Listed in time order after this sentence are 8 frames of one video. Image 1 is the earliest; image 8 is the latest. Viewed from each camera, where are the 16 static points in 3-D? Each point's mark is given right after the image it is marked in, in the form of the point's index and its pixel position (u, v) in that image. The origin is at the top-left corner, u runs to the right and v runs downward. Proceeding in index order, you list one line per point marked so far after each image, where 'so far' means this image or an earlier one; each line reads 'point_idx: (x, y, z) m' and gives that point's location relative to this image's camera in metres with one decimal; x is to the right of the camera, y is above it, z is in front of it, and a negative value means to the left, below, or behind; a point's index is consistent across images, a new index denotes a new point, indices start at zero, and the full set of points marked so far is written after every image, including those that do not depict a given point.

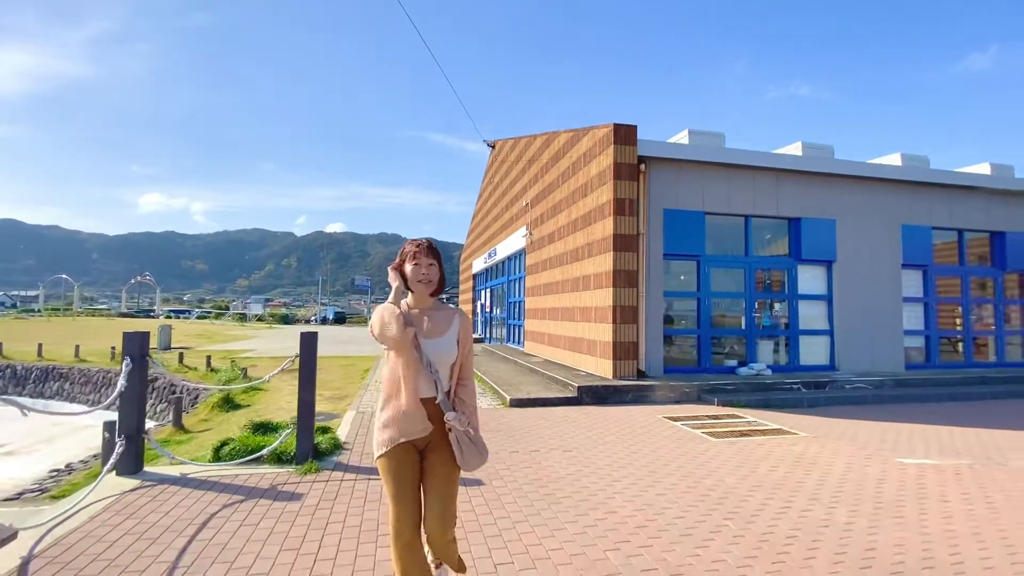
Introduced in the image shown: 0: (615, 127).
0: (+2.1, +3.2, +9.6) m
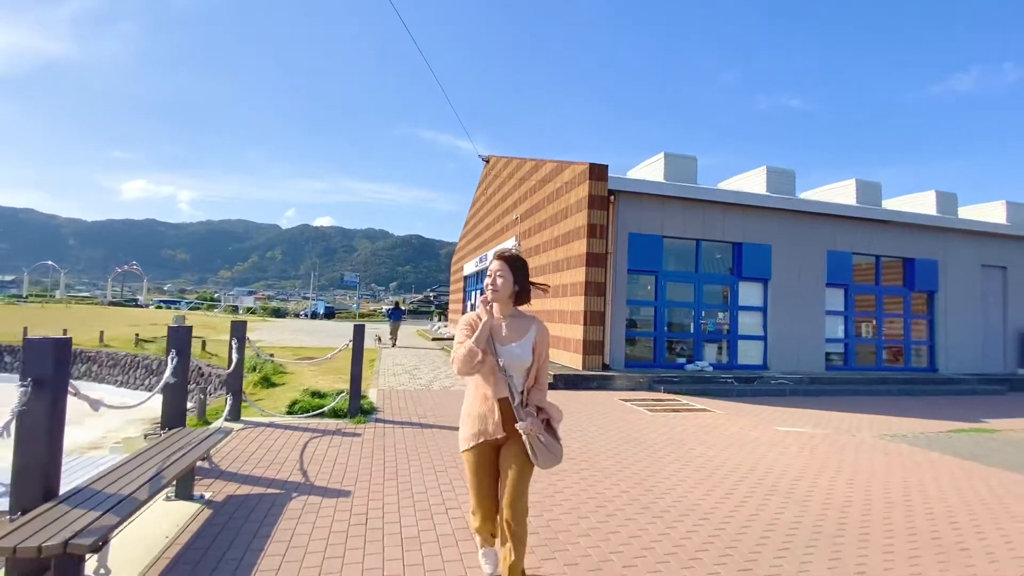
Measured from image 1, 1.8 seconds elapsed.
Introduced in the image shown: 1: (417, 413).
0: (+2.0, +3.0, +11.7) m
1: (-1.5, -2.1, +7.7) m
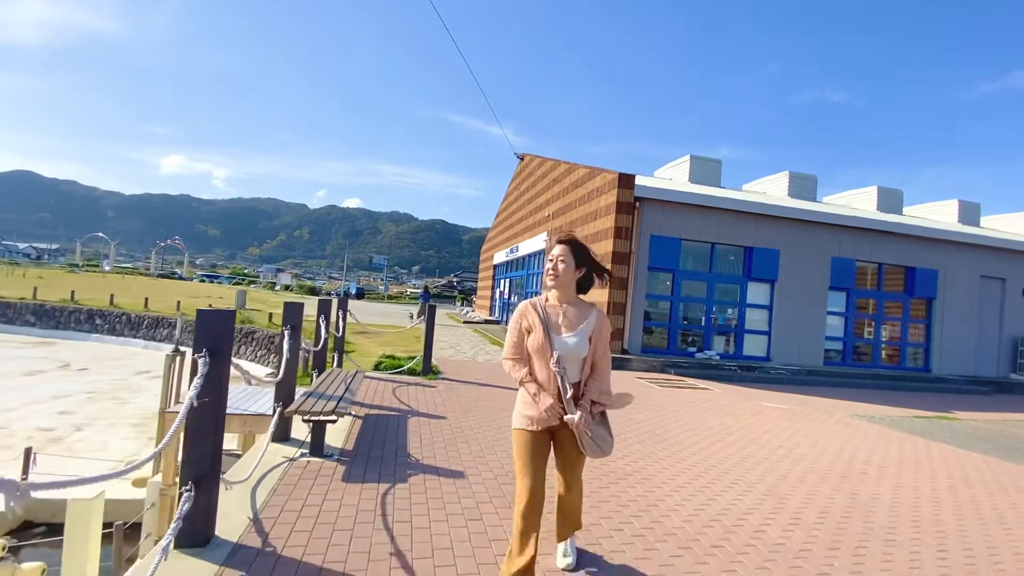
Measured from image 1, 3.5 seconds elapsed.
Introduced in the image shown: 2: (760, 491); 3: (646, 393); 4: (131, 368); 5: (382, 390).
0: (+3.0, +3.2, +13.4) m
1: (-0.8, -1.9, +9.6) m
2: (+2.6, -2.0, +4.9) m
3: (+2.8, -2.2, +9.9) m
4: (-13.3, -2.8, +16.7) m
5: (-2.0, -1.6, +7.4) m
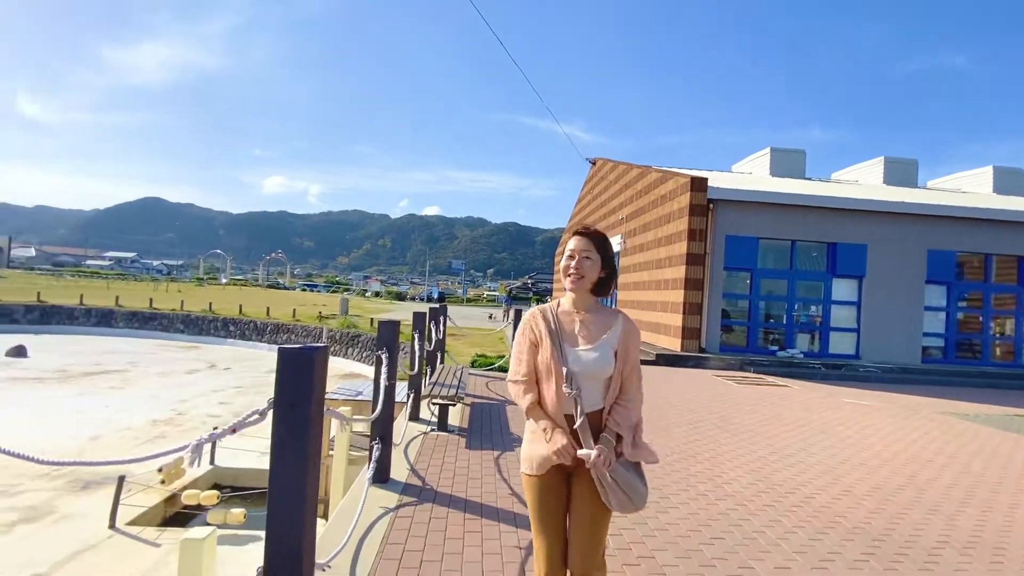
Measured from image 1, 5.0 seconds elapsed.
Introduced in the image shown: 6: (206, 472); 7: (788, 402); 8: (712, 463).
0: (+5.2, +3.2, +13.8) m
1: (+1.0, -2.0, +10.7) m
2: (+3.6, -2.0, +5.5) m
3: (+4.6, -2.2, +10.4) m
4: (-10.2, -3.2, +19.6) m
5: (-0.6, -1.7, +8.6) m
6: (-5.6, -3.4, +8.8) m
7: (+5.4, -2.2, +9.3) m
8: (+2.3, -2.0, +5.4) m
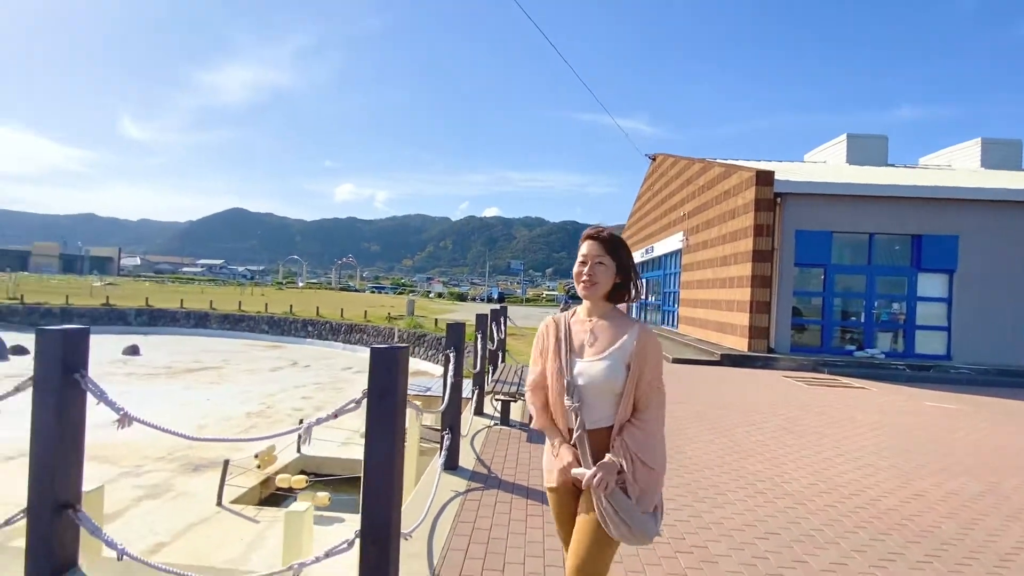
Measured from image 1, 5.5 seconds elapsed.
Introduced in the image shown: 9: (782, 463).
0: (+6.9, +3.2, +13.3) m
1: (+2.4, -2.0, +10.7) m
2: (+4.3, -2.0, +5.3) m
3: (+5.9, -2.2, +10.0) m
4: (-7.7, -3.4, +21.0) m
5: (+0.5, -1.8, +8.9) m
6: (-4.4, -3.5, +9.7) m
7: (+6.6, -2.2, +8.9) m
8: (+3.0, -2.0, +5.4) m
9: (+3.1, -2.0, +5.4) m
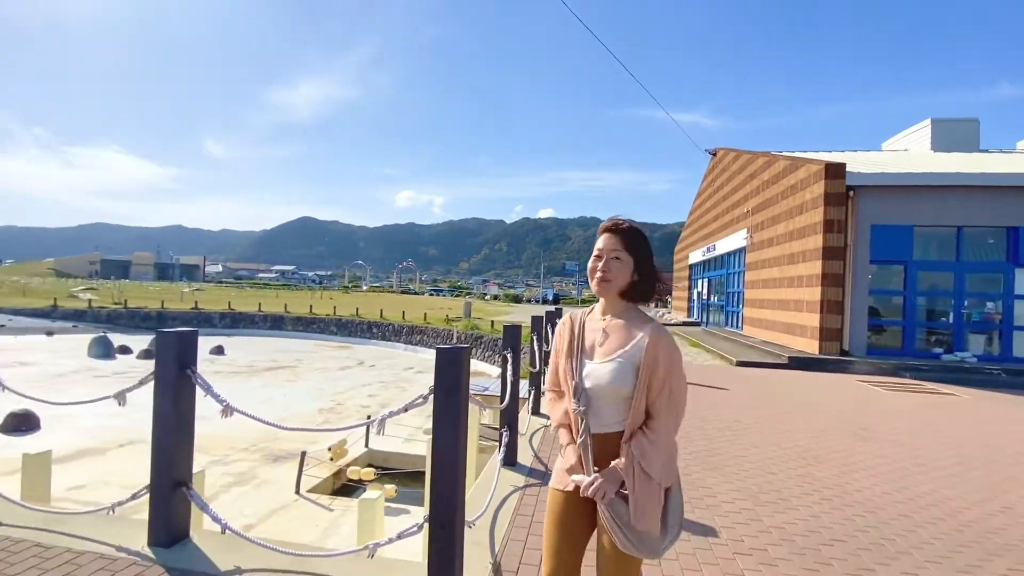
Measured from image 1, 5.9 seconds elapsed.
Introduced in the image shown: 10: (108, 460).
0: (+8.3, +3.2, +12.6) m
1: (+3.6, -2.0, +10.6) m
2: (+4.9, -2.0, +4.9) m
3: (+7.0, -2.1, +9.5) m
4: (-5.1, -3.5, +22.0) m
5: (+1.6, -1.8, +9.0) m
6: (-3.2, -3.6, +10.3) m
7: (+7.6, -2.1, +8.2) m
8: (+3.6, -2.0, +5.2) m
9: (+3.7, -2.0, +5.2) m
10: (-8.1, -3.4, +9.5) m
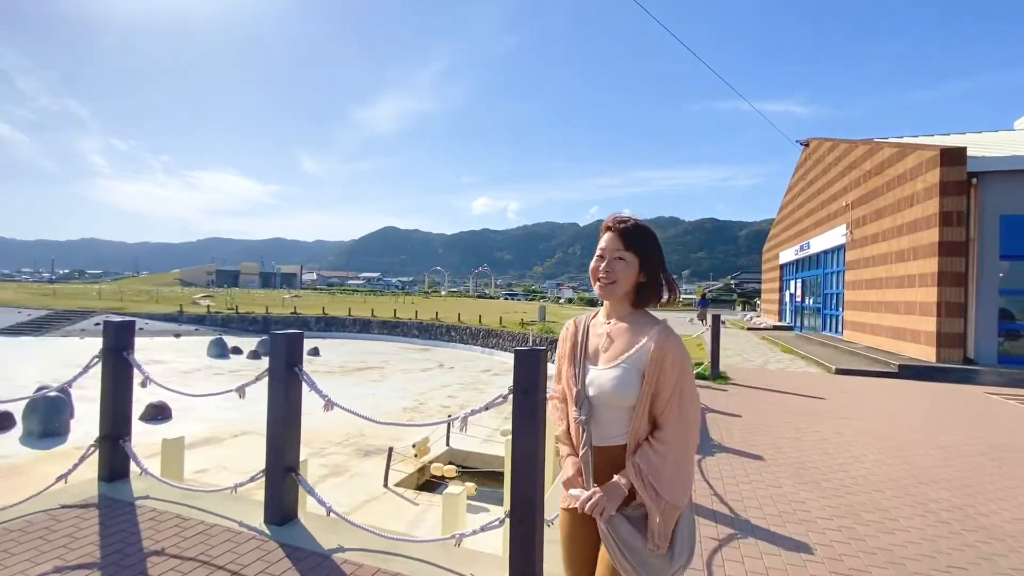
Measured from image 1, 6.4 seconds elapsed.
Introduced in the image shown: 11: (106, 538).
0: (+10.2, +3.2, +11.3) m
1: (+5.3, -2.0, +10.0) m
2: (+5.6, -2.0, +4.2) m
3: (+8.5, -2.1, +8.3) m
4: (-1.6, -3.8, +22.5) m
5: (+3.0, -1.9, +8.7) m
6: (-1.5, -3.7, +10.7) m
7: (+8.8, -2.1, +7.0) m
8: (+4.4, -2.0, +4.7) m
9: (+4.5, -2.0, +4.6) m
10: (-6.4, -3.6, +10.7) m
11: (-3.5, -2.1, +4.1) m
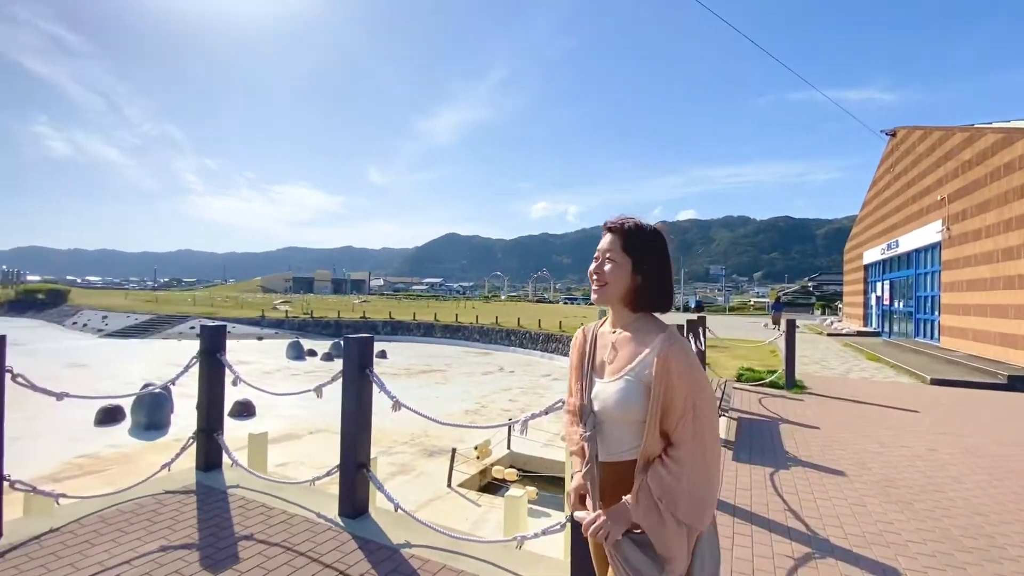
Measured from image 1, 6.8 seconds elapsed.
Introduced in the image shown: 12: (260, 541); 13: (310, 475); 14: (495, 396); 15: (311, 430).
0: (+11.5, +3.2, +10.0) m
1: (+6.5, -2.1, +9.3) m
2: (+6.1, -2.0, +3.5) m
3: (+9.5, -2.1, +7.2) m
4: (+1.3, -4.0, +22.6) m
5: (+4.1, -1.9, +8.3) m
6: (-0.1, -3.8, +10.9) m
7: (+9.6, -2.1, +5.9) m
8: (+5.0, -2.0, +4.1) m
9: (+5.1, -2.0, +4.1) m
10: (-5.0, -3.7, +11.4) m
11: (-2.9, -2.2, +4.5) m
12: (-2.2, -2.2, +4.2) m
13: (-4.0, -3.7, +9.5) m
14: (-0.7, -4.1, +18.2) m
15: (-5.4, -3.8, +12.7) m
